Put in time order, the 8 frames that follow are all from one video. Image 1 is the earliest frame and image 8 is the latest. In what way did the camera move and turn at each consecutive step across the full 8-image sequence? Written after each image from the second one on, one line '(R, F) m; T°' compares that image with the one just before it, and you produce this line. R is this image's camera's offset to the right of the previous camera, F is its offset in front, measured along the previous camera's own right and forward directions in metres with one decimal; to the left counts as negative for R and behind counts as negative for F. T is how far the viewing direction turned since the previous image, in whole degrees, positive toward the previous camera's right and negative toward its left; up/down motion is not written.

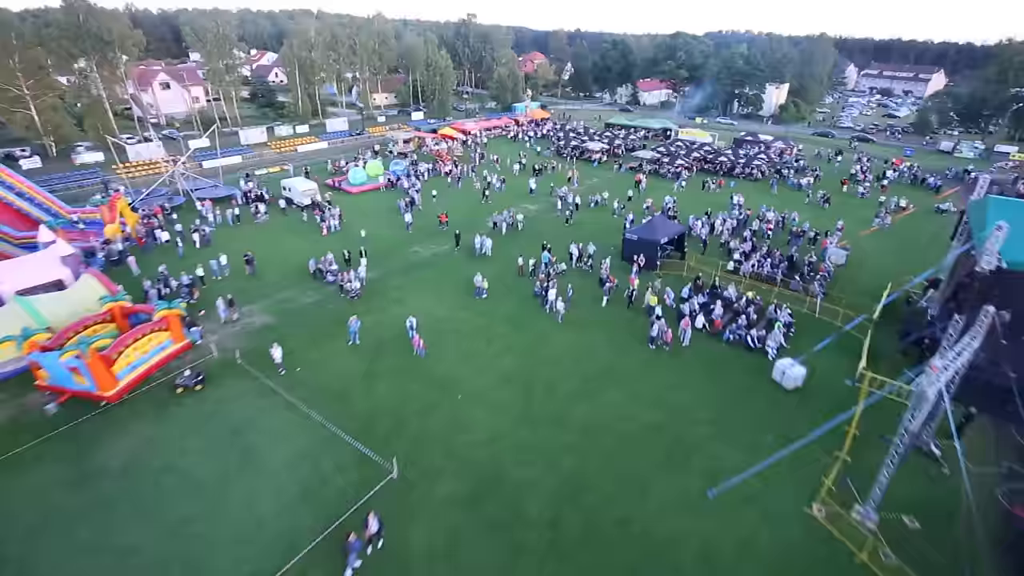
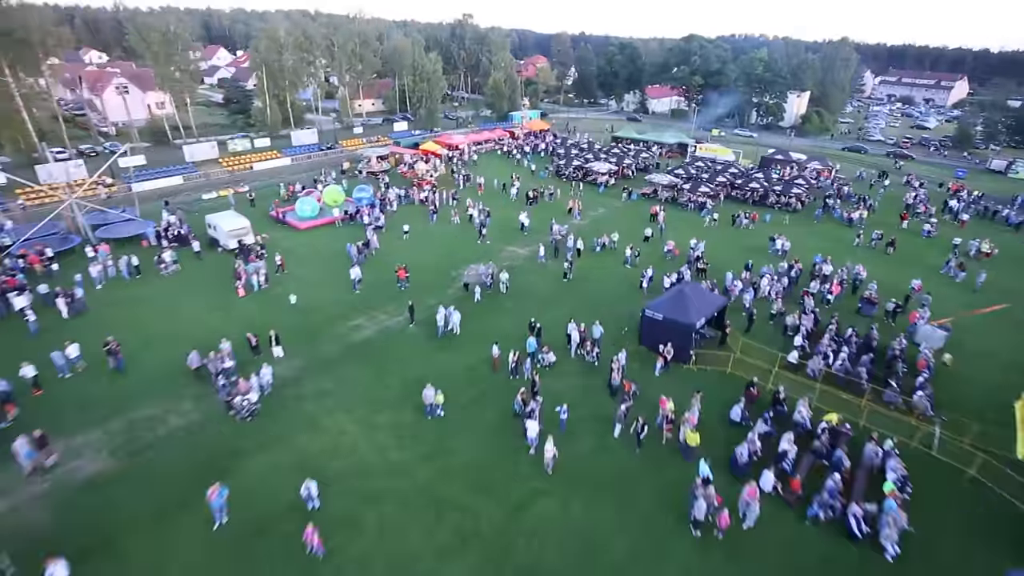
(+1.2, +7.8) m; 0°
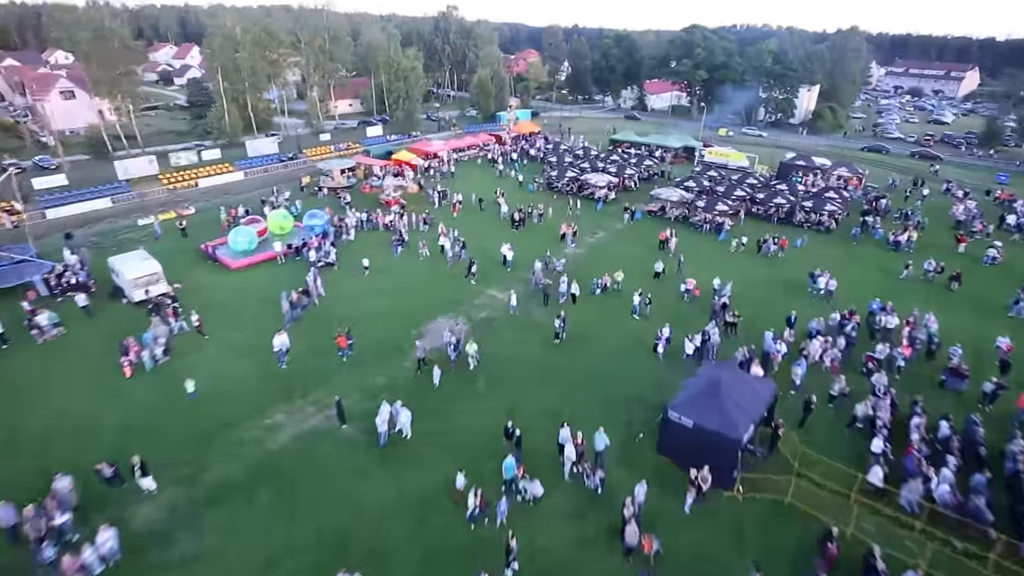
(+1.0, +5.9) m; 0°
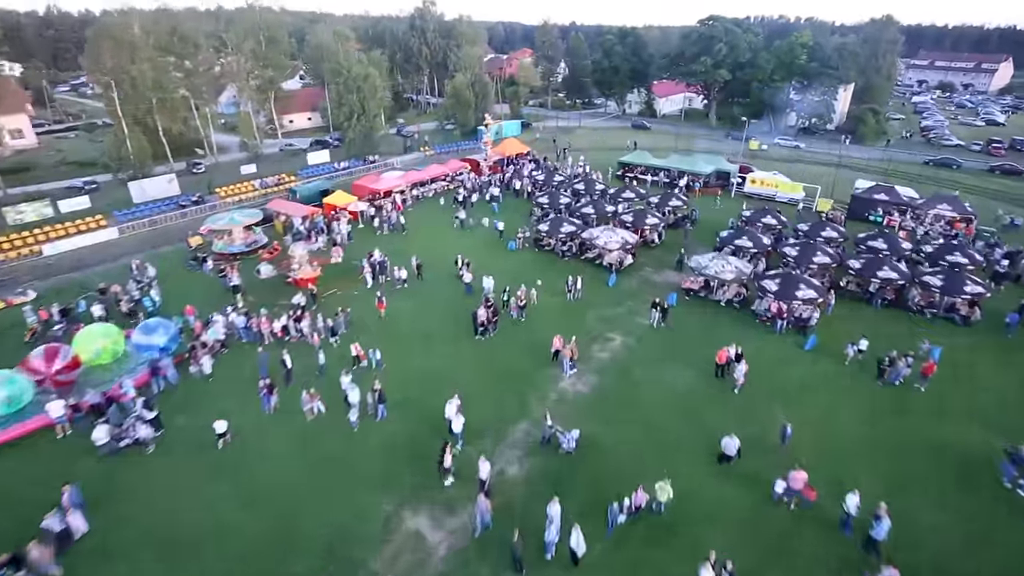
(+1.7, +11.9) m; 0°
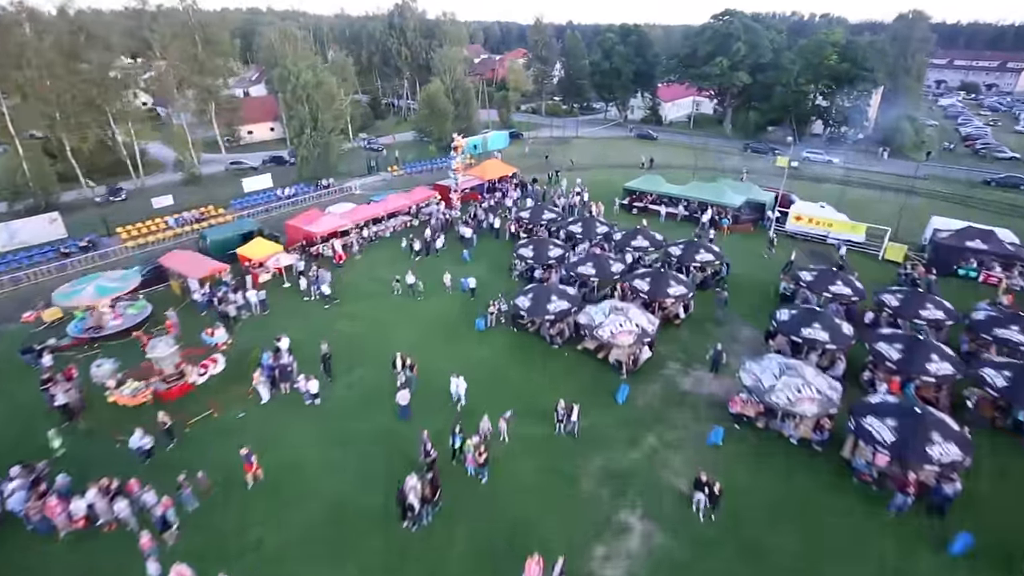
(+1.4, +8.0) m; 0°
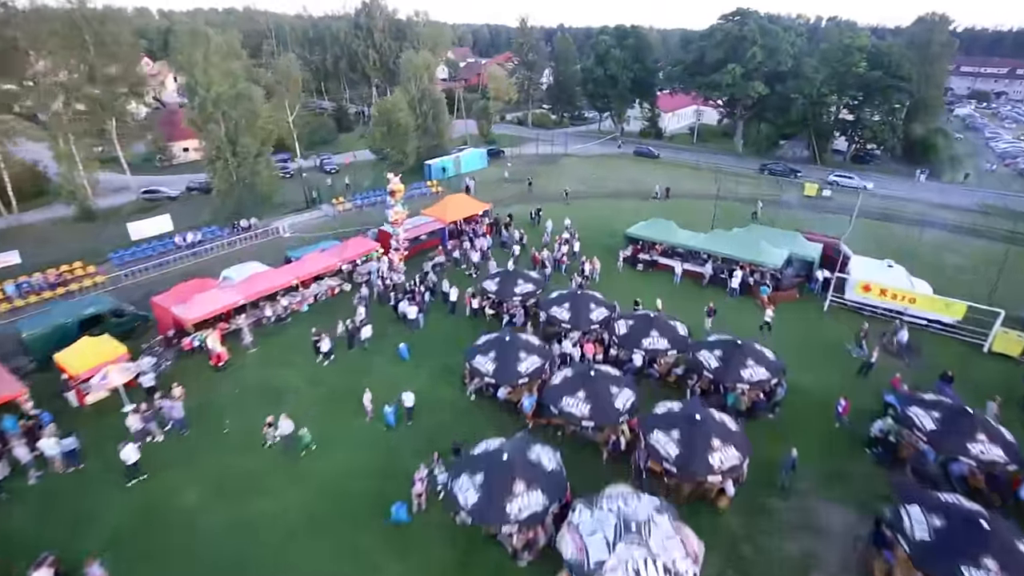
(+1.5, +8.1) m; +1°
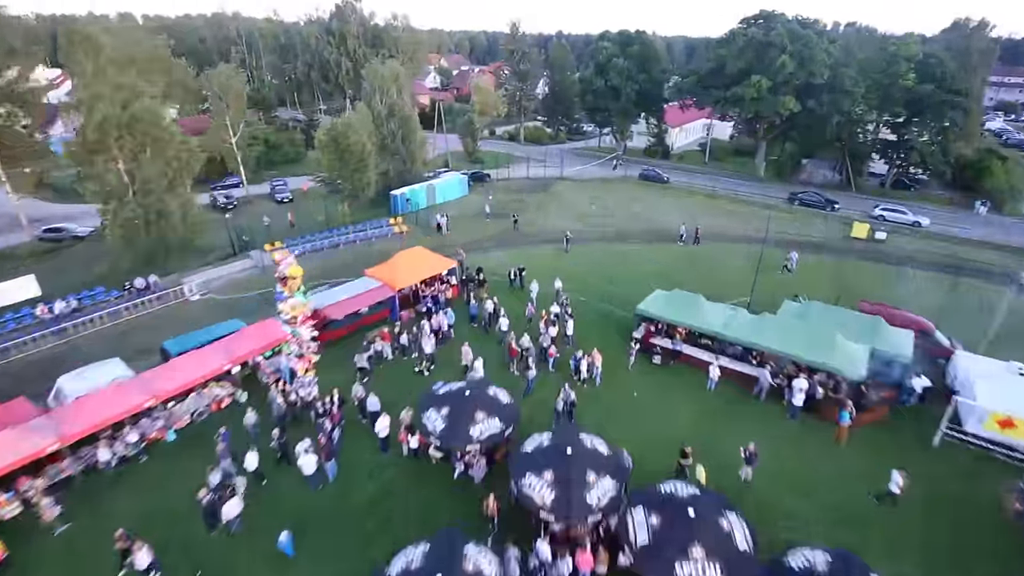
(+1.3, +7.2) m; 0°
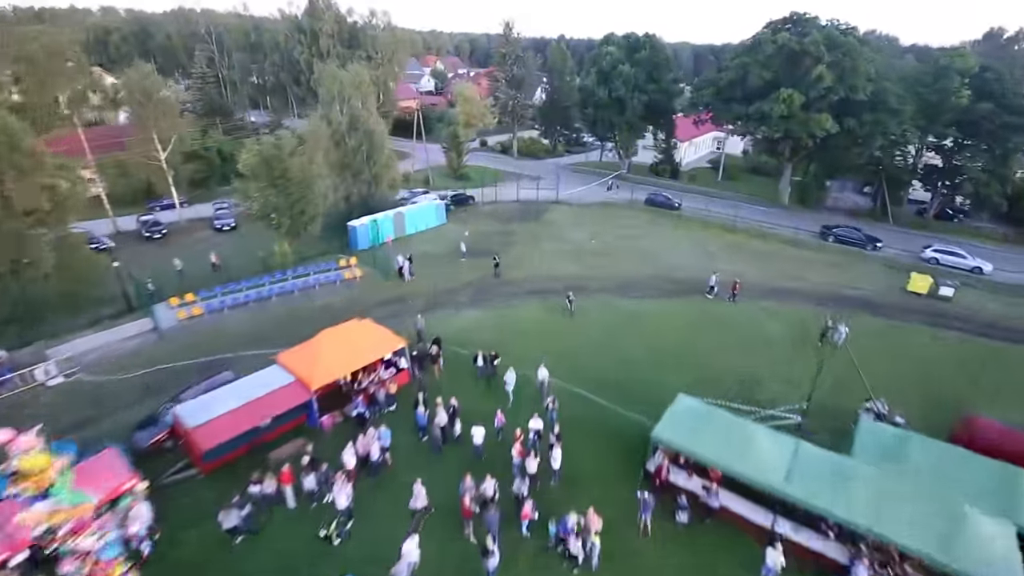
(+1.1, +6.1) m; 0°
